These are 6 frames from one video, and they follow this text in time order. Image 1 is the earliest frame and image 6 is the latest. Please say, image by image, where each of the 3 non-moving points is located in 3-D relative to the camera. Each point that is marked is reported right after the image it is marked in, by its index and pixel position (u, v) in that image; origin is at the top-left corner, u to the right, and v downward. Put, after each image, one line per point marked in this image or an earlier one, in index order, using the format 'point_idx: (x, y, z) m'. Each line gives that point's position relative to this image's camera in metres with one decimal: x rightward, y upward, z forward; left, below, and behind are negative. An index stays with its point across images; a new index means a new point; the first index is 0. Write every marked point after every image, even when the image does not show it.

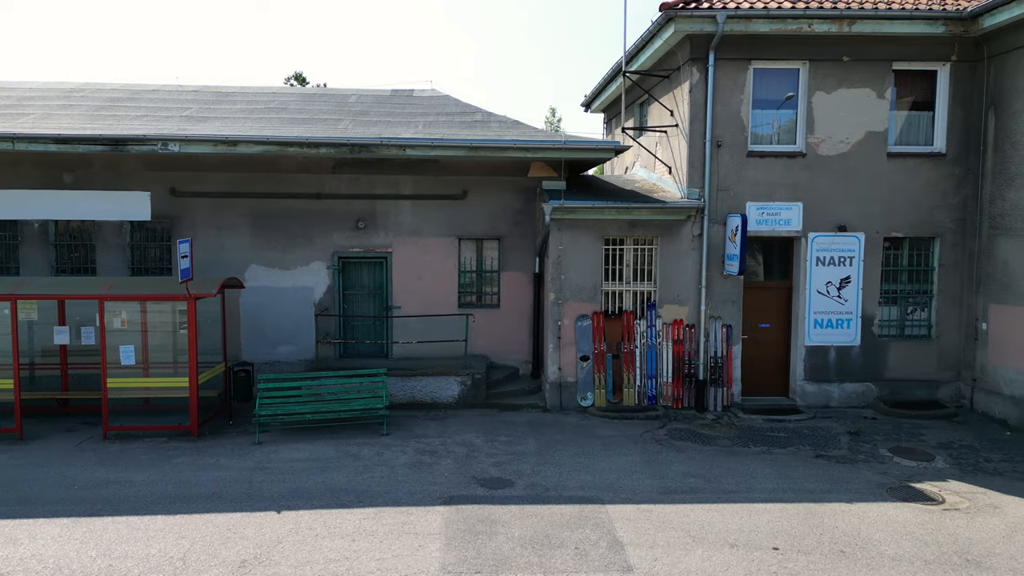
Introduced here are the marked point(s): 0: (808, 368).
0: (+3.8, -1.0, +10.7) m
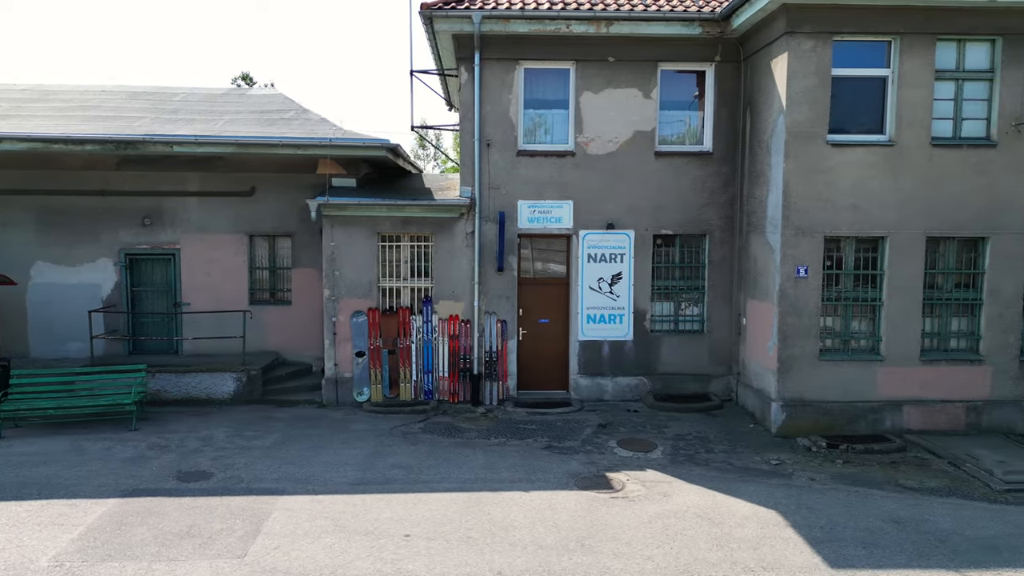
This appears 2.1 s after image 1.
0: (+0.9, -1.0, +10.8) m
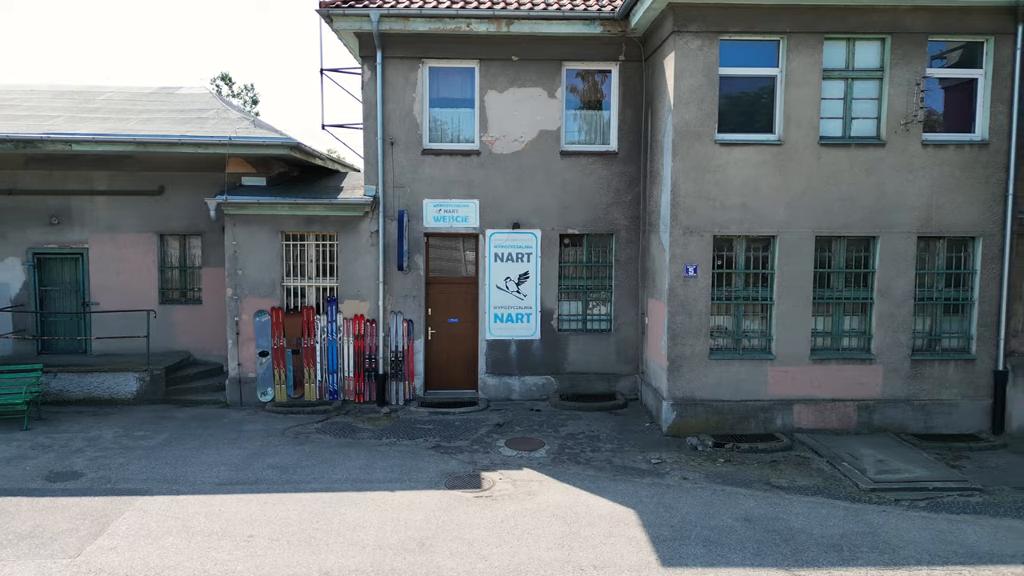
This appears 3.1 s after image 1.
0: (-0.3, -1.0, +10.8) m
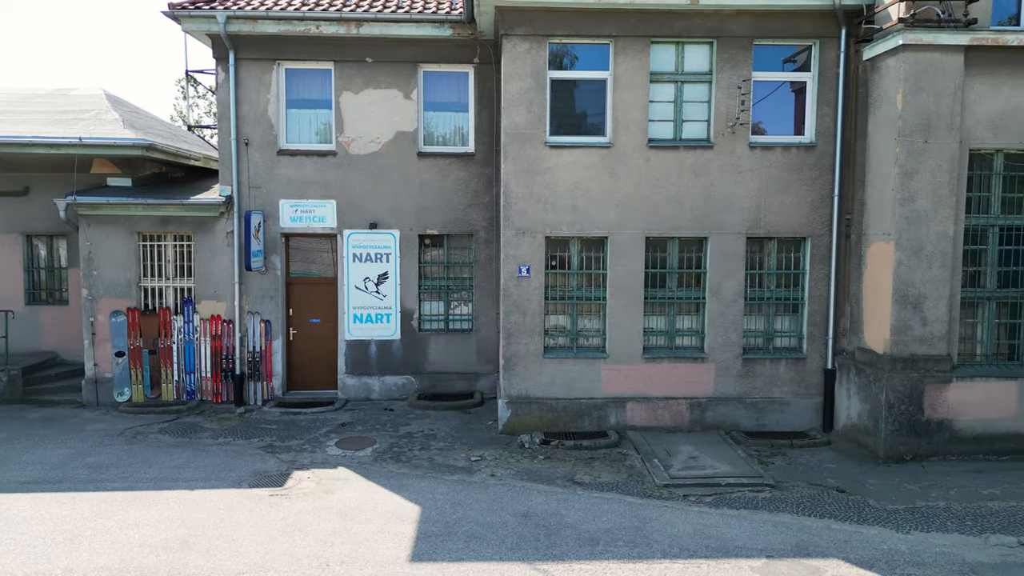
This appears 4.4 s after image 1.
0: (-2.2, -1.0, +10.9) m
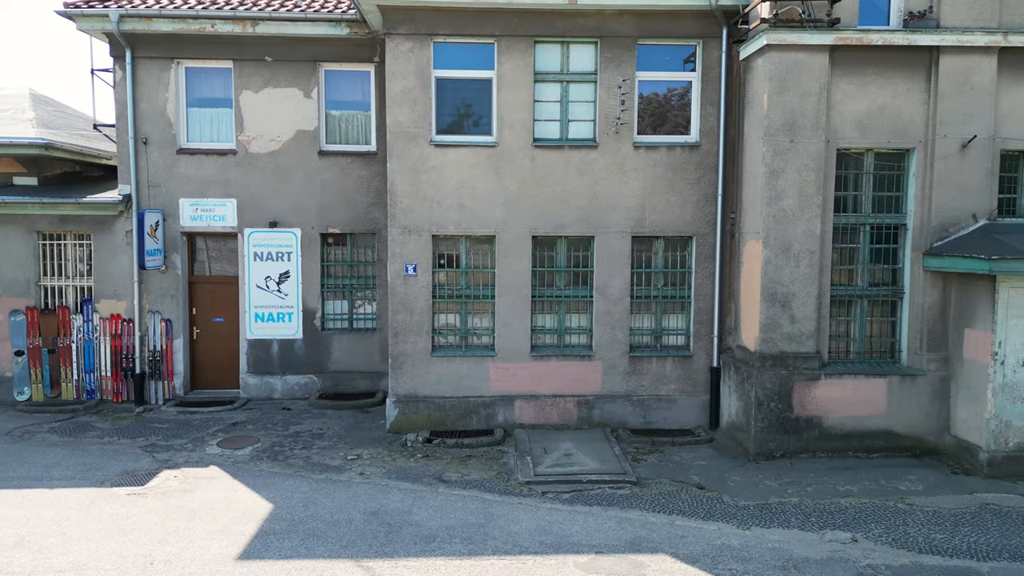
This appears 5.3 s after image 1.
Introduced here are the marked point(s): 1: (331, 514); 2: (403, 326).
0: (-3.5, -1.0, +10.9) m
1: (-1.5, -1.9, +6.8) m
2: (-1.2, -0.4, +9.2) m
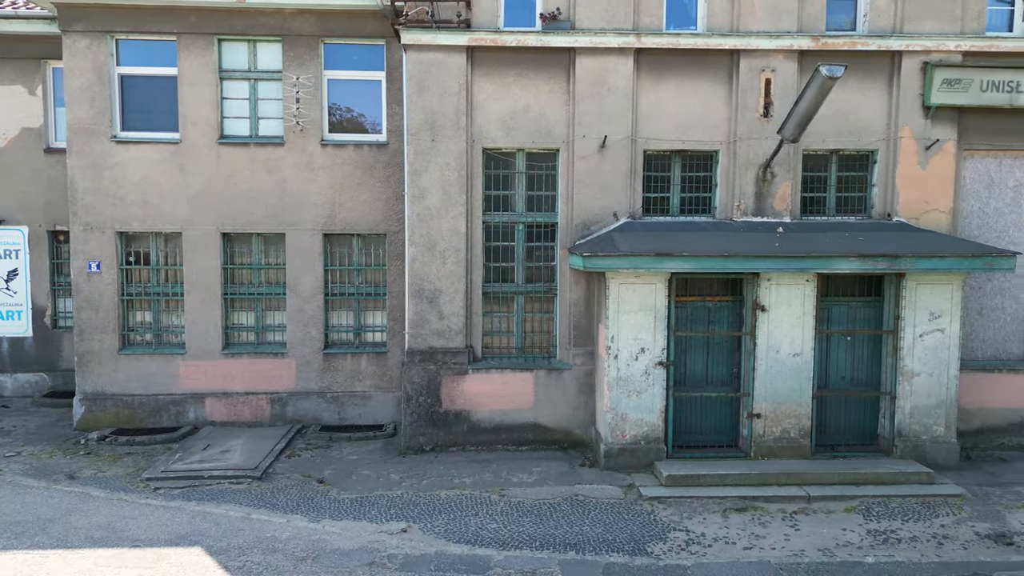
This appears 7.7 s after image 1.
0: (-7.1, -0.9, +10.9) m
1: (-5.0, -1.9, +6.8) m
2: (-4.8, -0.4, +9.3) m
